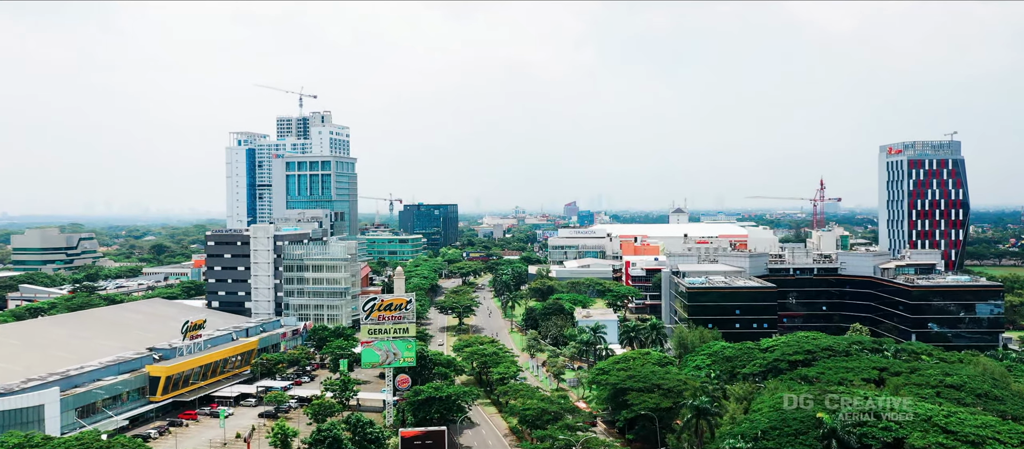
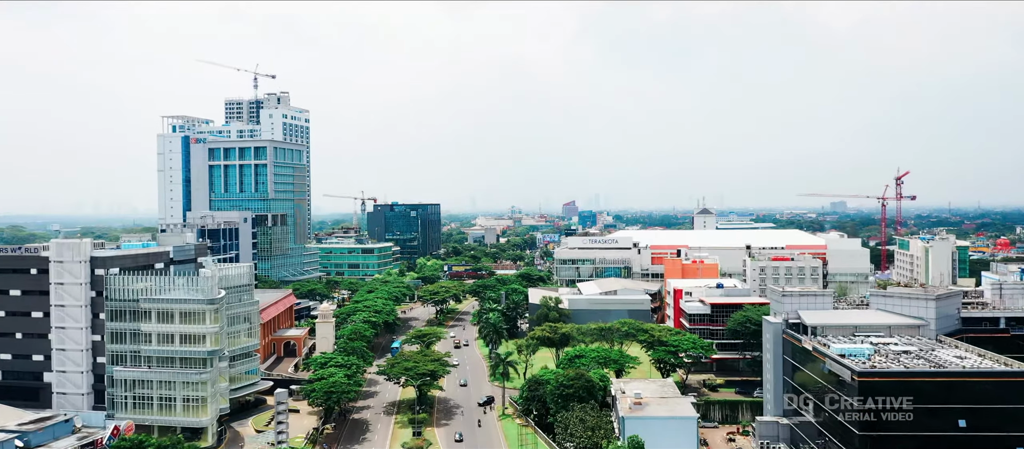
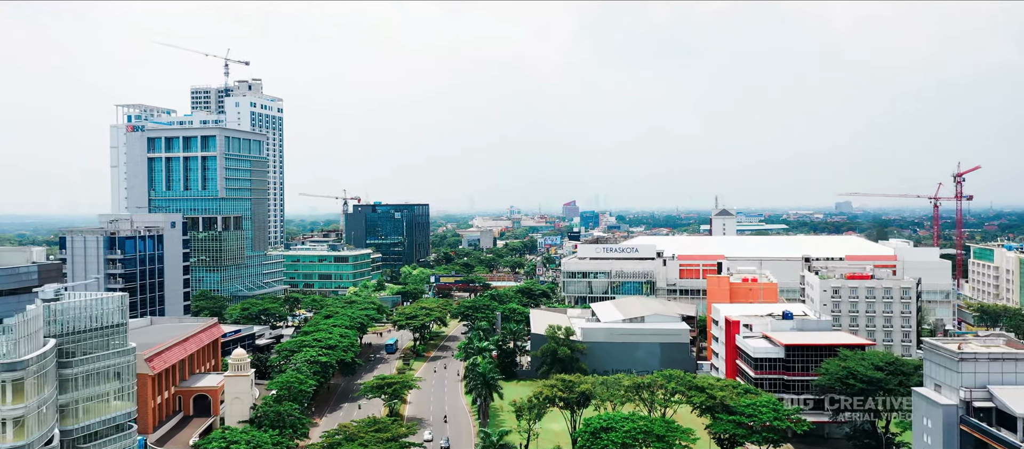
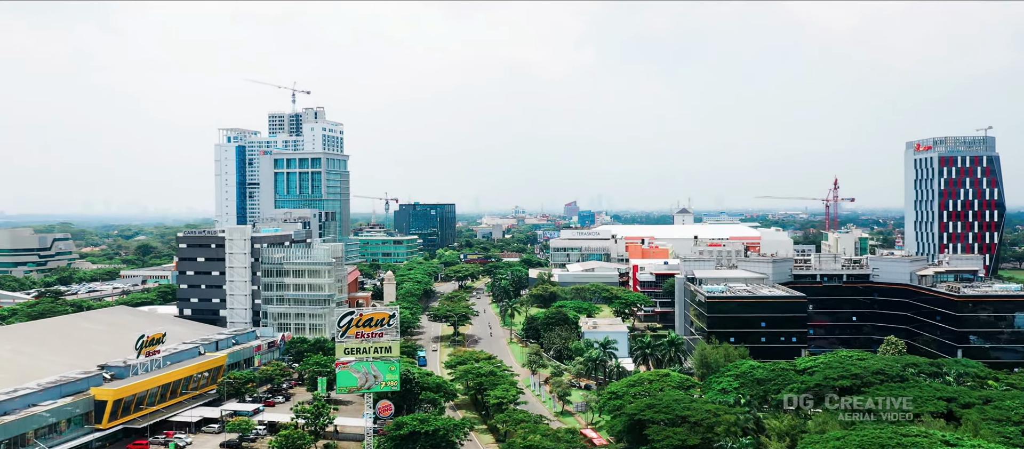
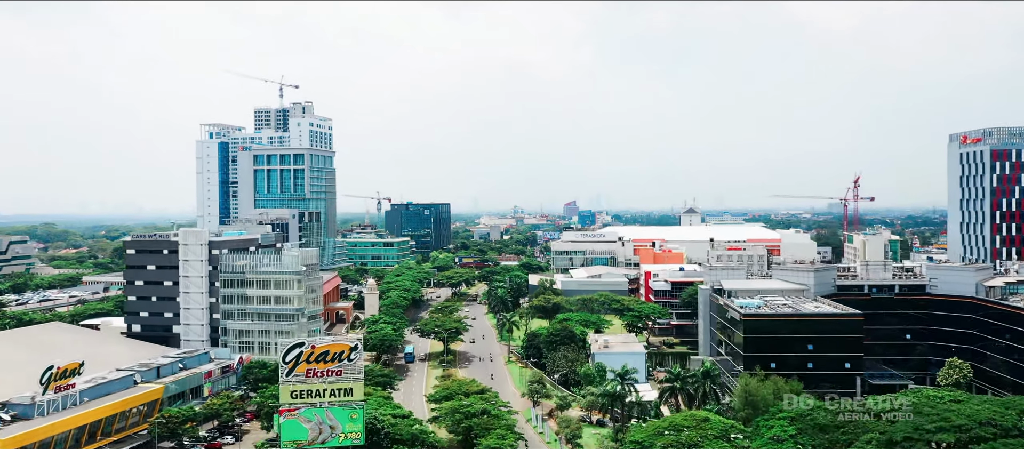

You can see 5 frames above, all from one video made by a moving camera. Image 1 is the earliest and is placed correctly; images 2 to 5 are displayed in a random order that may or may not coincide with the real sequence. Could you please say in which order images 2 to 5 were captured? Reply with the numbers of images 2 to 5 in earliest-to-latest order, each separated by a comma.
4, 5, 2, 3
